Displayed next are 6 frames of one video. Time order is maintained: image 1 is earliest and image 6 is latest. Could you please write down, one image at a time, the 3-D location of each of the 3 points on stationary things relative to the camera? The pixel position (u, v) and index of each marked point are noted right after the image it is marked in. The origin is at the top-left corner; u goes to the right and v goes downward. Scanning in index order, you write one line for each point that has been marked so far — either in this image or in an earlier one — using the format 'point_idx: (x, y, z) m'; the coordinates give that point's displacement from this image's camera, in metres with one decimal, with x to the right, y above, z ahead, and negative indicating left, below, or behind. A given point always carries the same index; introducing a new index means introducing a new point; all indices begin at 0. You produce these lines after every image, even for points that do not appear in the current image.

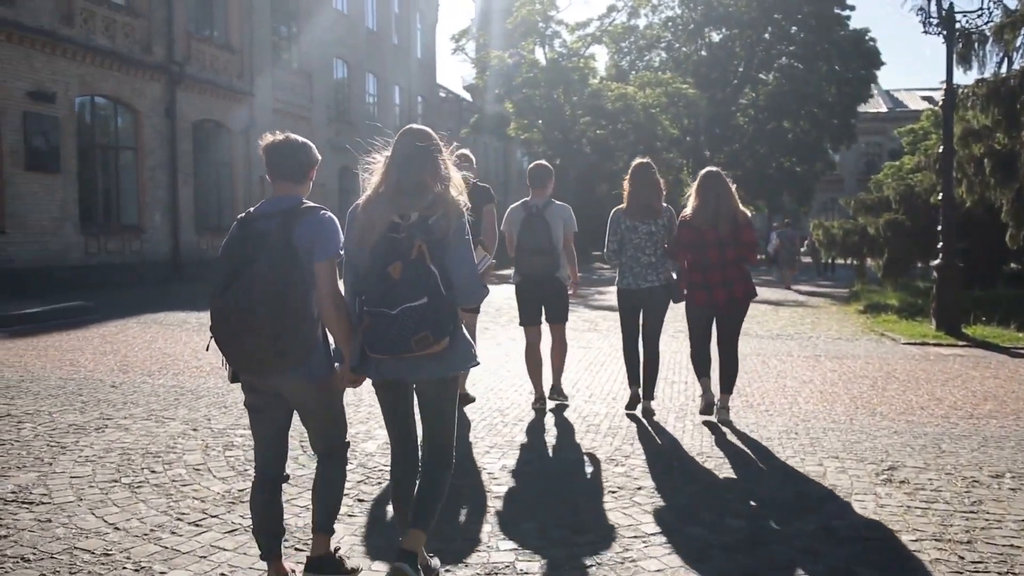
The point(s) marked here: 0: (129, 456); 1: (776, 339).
0: (-2.3, -1.0, +5.9) m
1: (+3.0, -0.6, +11.0) m
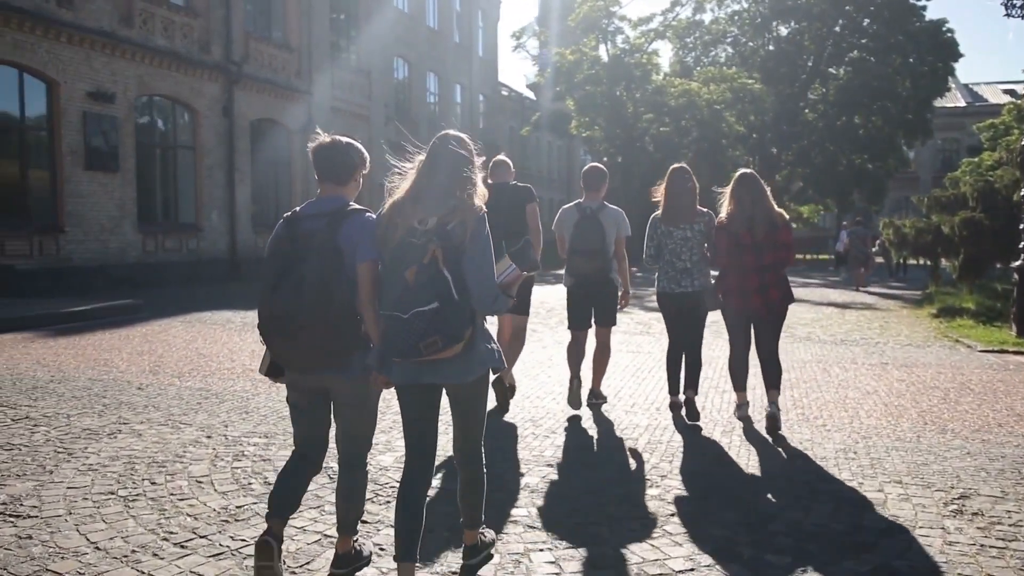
0: (-2.2, -1.0, +5.6) m
1: (+3.5, -0.6, +10.3) m
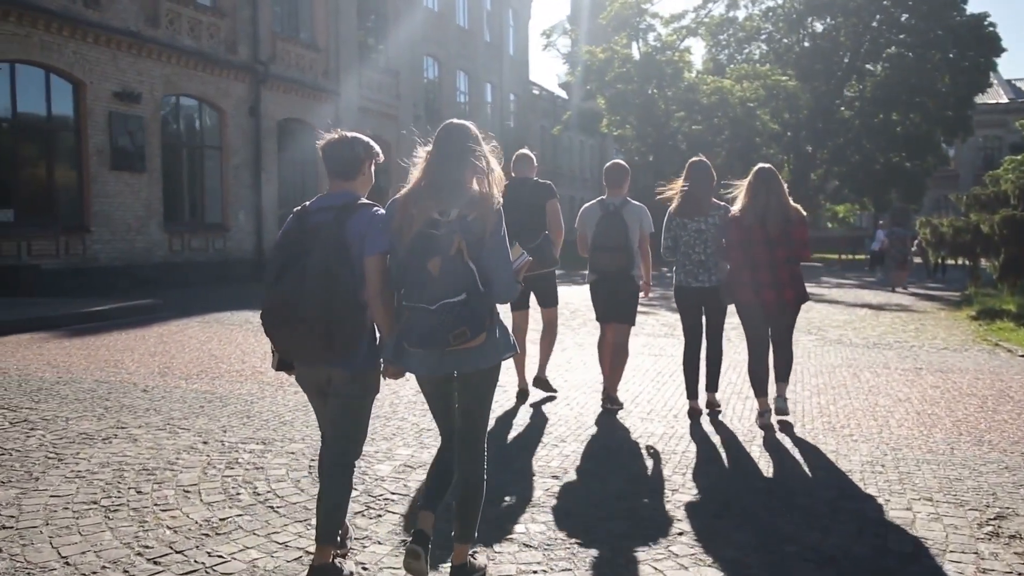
0: (-2.2, -1.0, +5.4) m
1: (+3.6, -0.6, +9.9) m
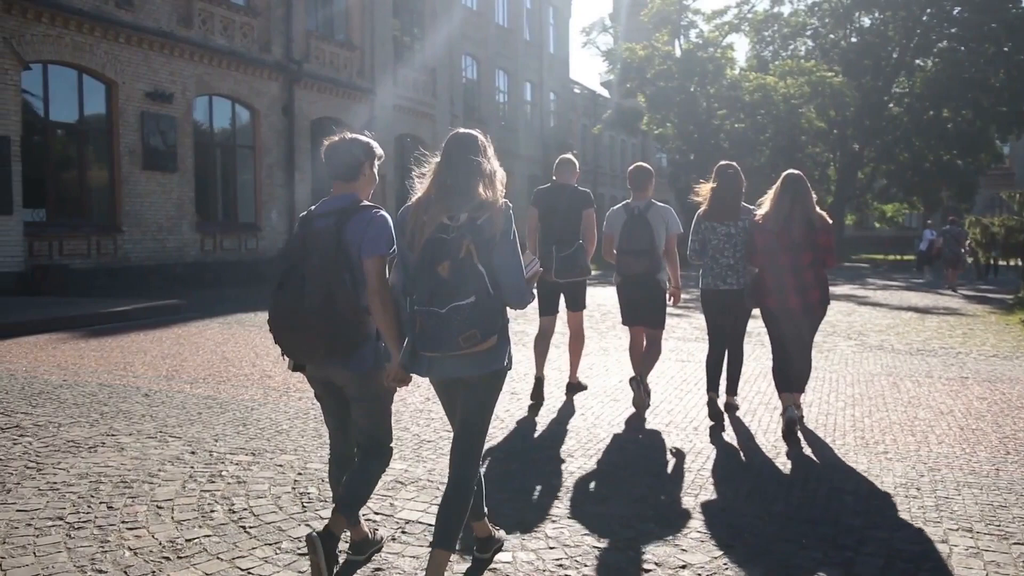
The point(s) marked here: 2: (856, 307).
0: (-2.2, -1.0, +5.1) m
1: (+3.8, -0.7, +9.3) m
2: (+5.3, -0.3, +14.9) m
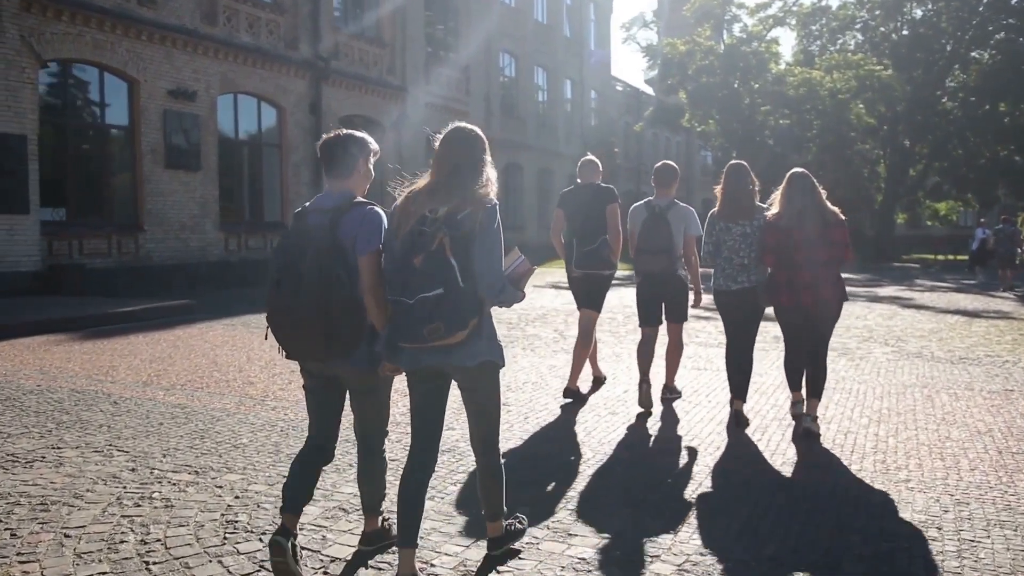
0: (-2.4, -1.0, +4.6) m
1: (+3.9, -0.7, +8.5) m
2: (+5.6, -0.3, +14.0) m
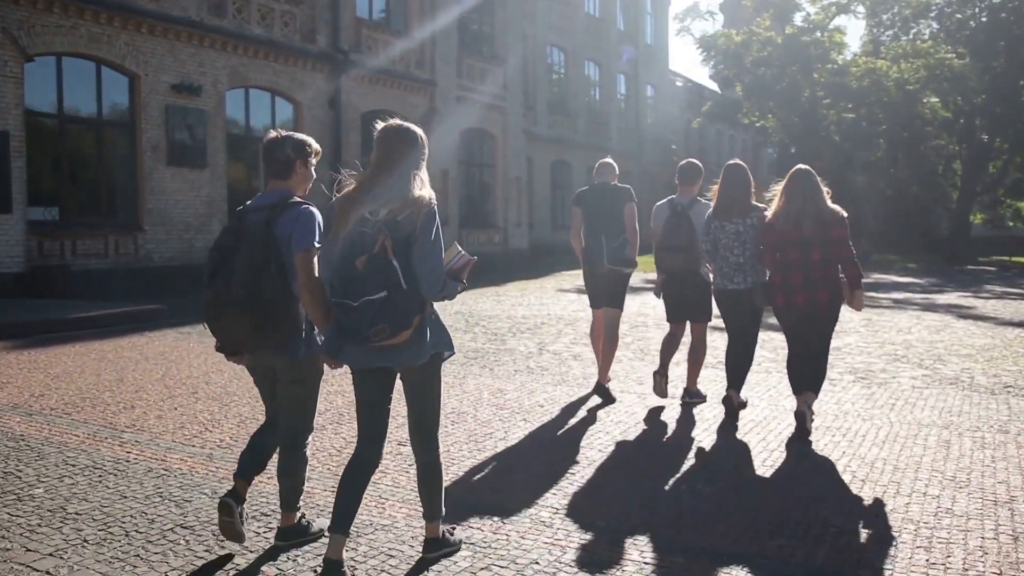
0: (-3.1, -1.1, +3.4) m
1: (+3.4, -0.7, +6.8) m
2: (+5.5, -0.4, +12.2) m
